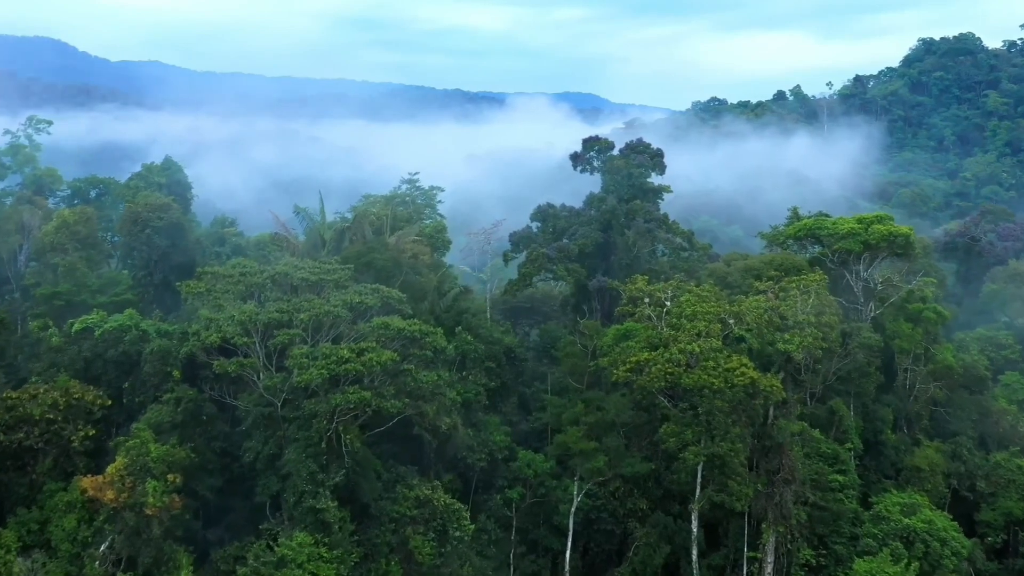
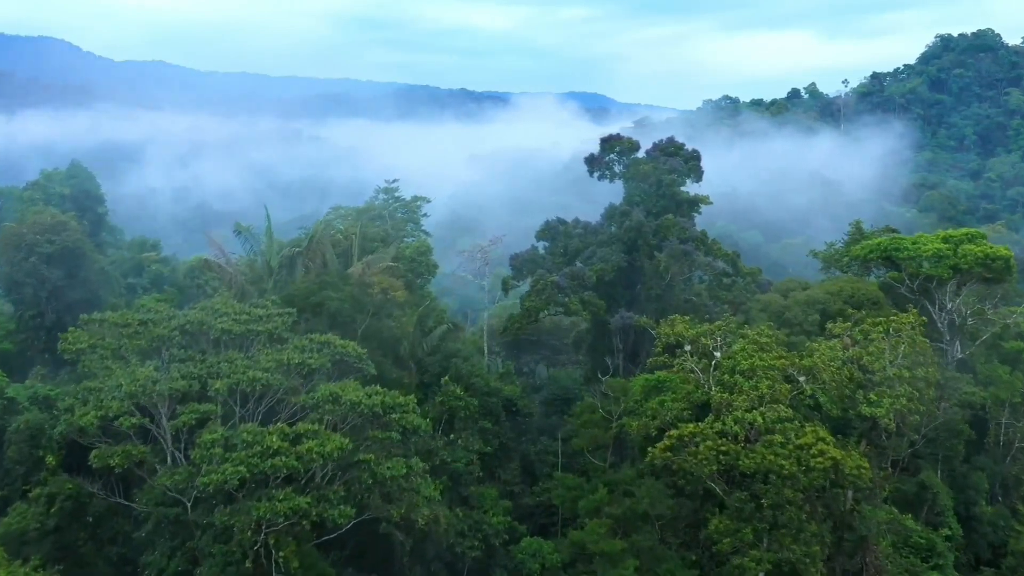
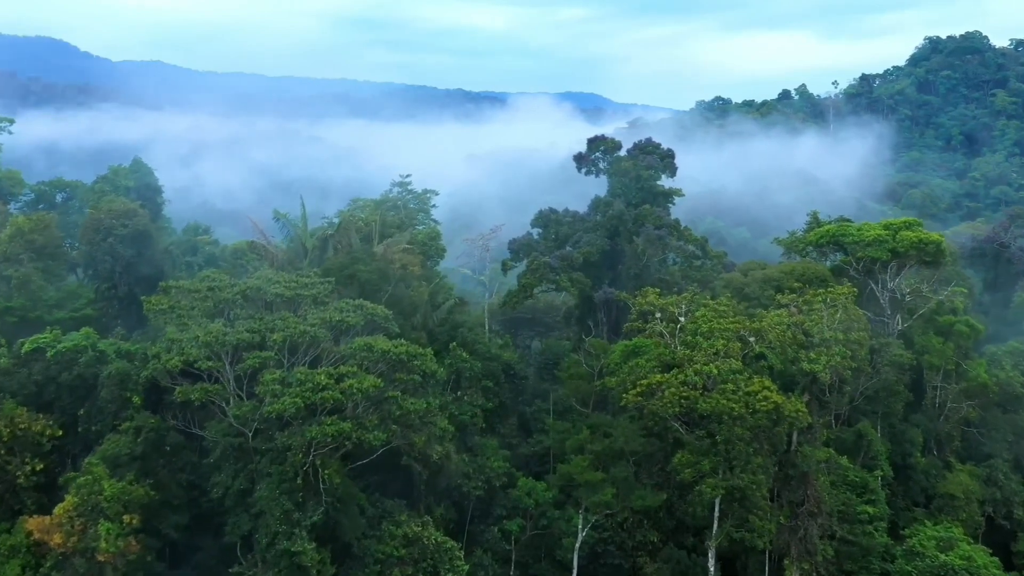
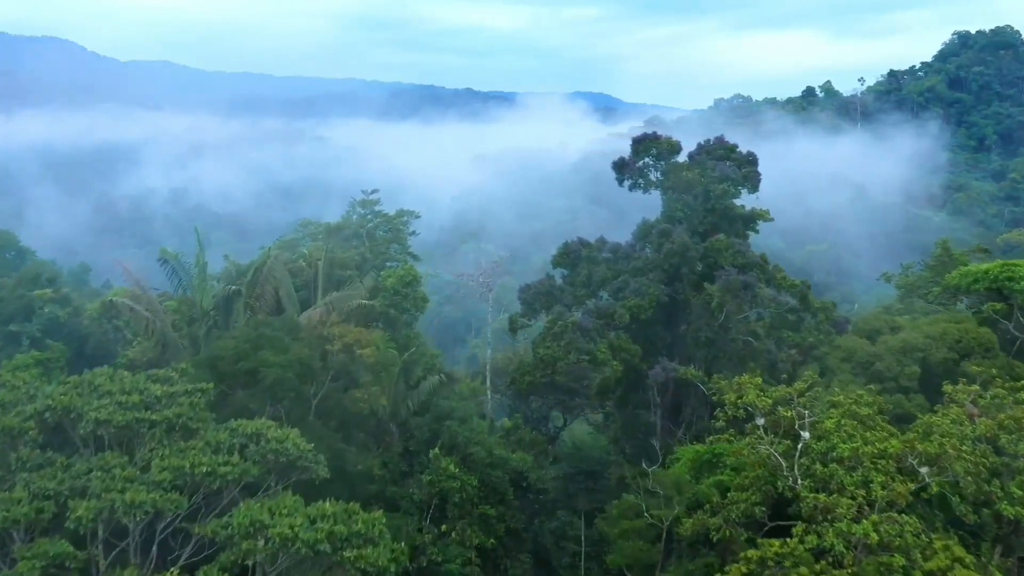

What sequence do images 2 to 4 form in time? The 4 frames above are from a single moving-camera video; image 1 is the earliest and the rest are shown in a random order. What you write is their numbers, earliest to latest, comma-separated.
3, 2, 4
